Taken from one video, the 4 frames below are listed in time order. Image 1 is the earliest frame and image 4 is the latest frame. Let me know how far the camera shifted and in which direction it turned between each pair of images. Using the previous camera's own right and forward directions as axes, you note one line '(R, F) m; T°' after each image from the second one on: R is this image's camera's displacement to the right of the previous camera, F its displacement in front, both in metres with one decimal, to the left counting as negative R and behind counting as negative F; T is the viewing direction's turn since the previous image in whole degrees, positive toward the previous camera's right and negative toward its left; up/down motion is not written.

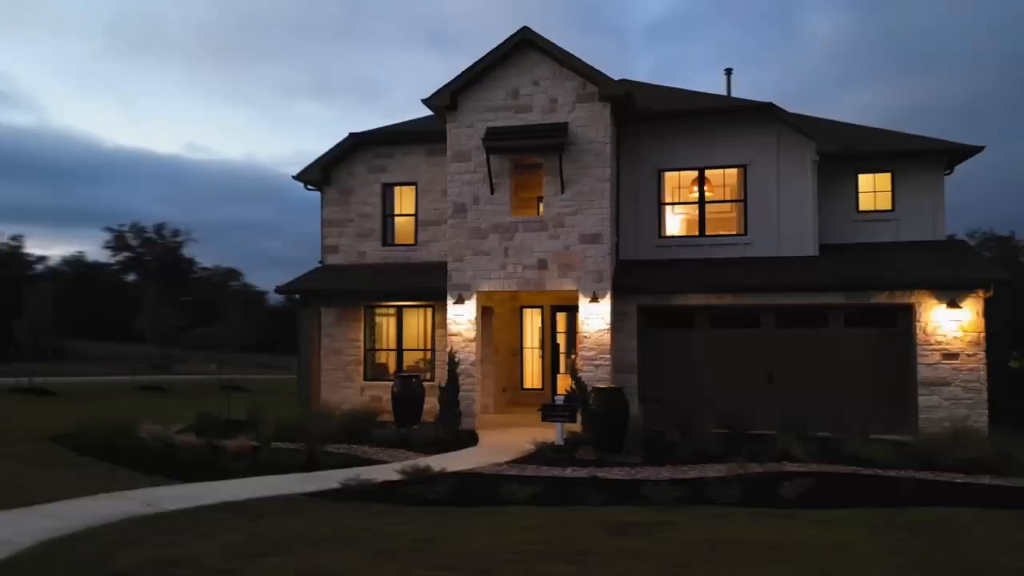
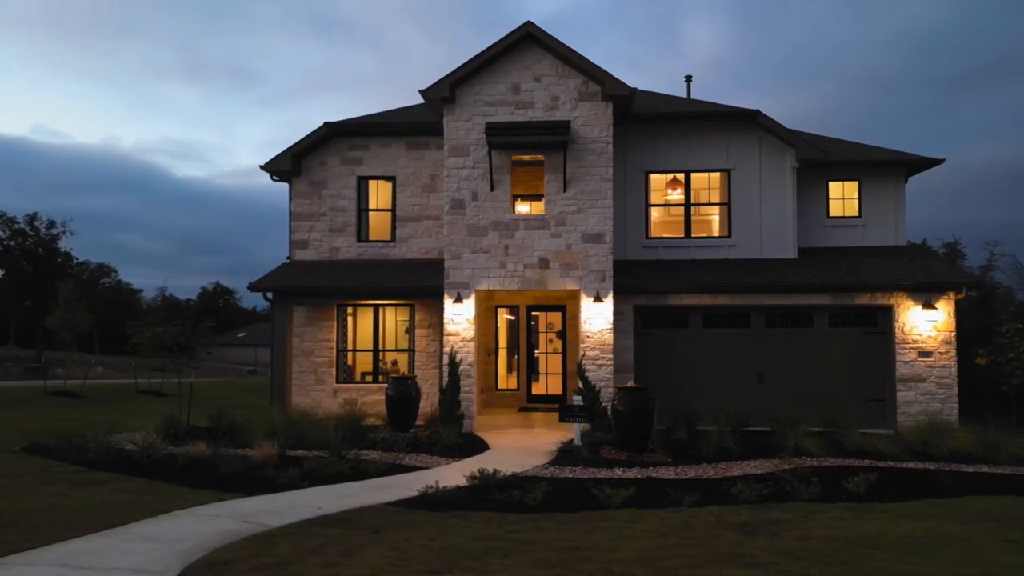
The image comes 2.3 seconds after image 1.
(-2.4, +0.5) m; +9°
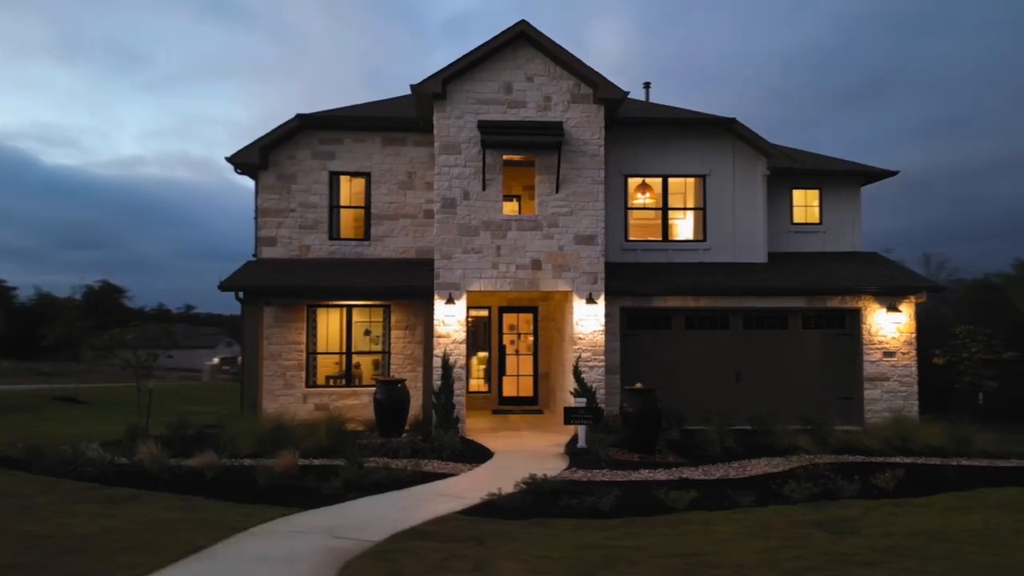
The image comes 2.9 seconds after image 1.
(-1.9, +0.3) m; +8°
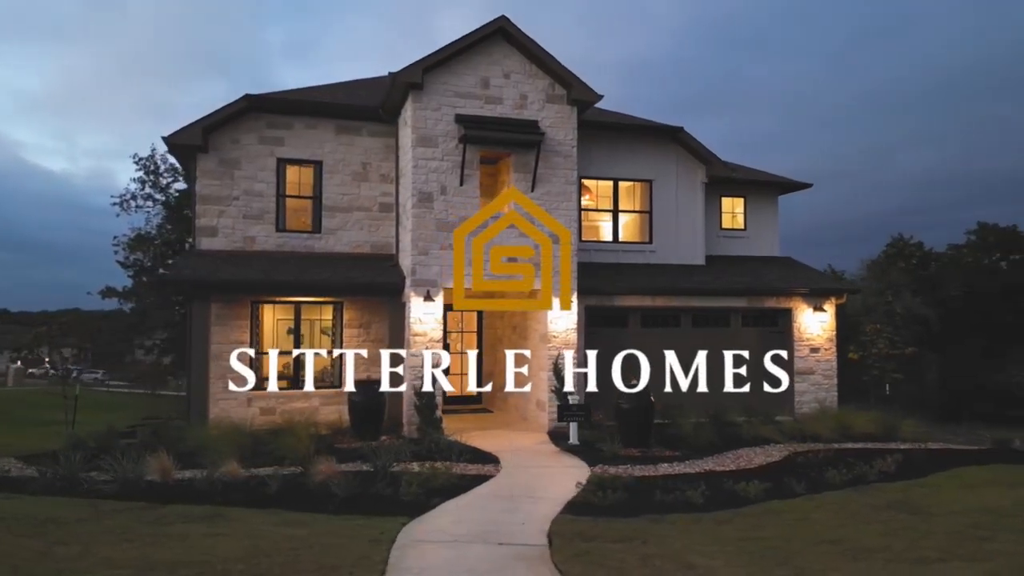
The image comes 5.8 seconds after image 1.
(-2.9, +0.5) m; +13°
